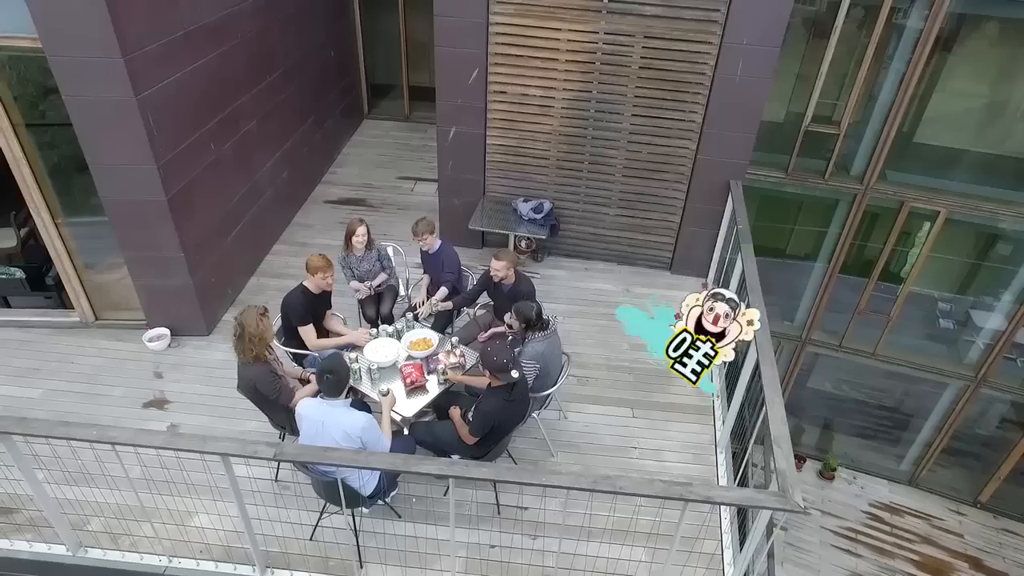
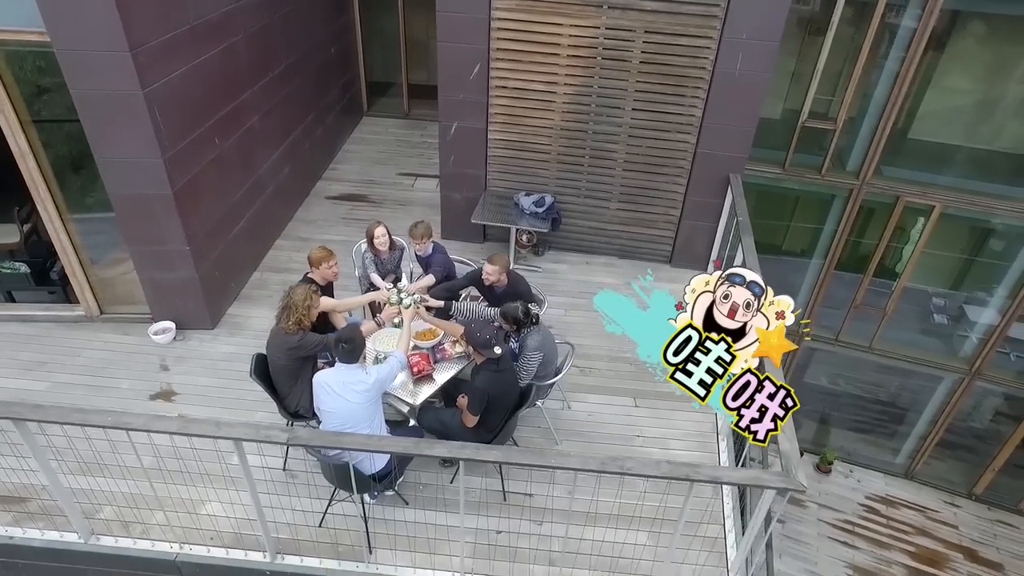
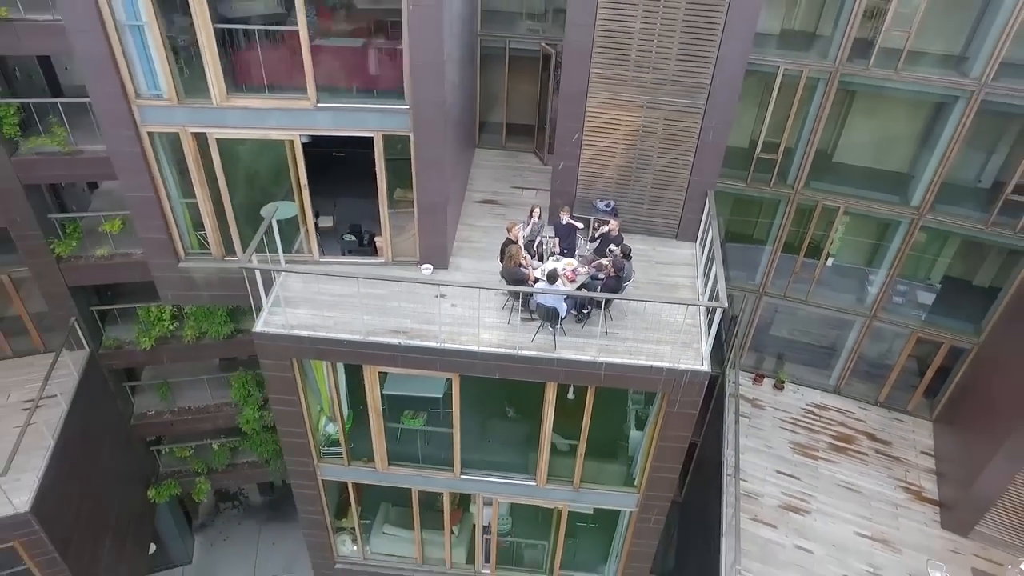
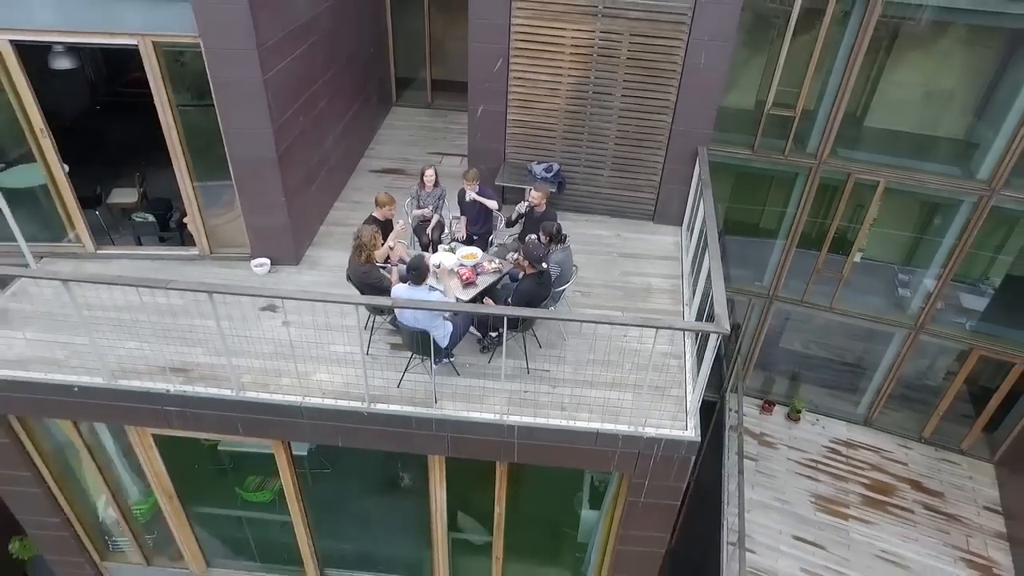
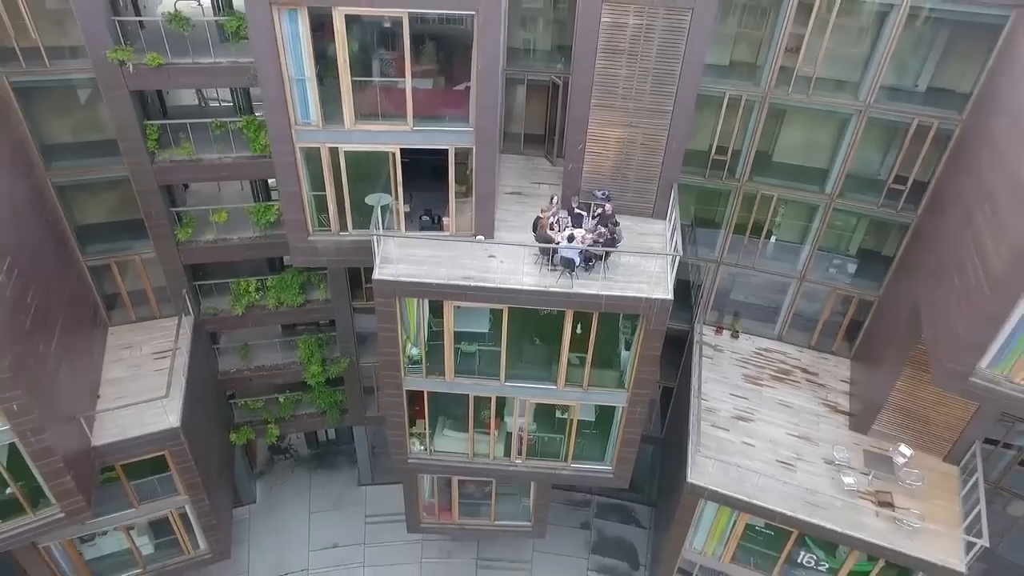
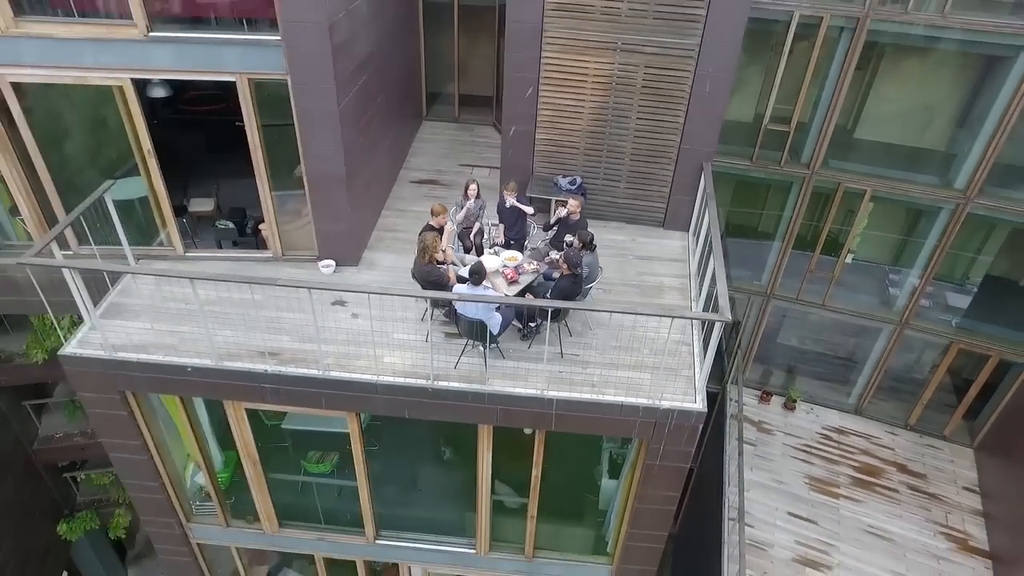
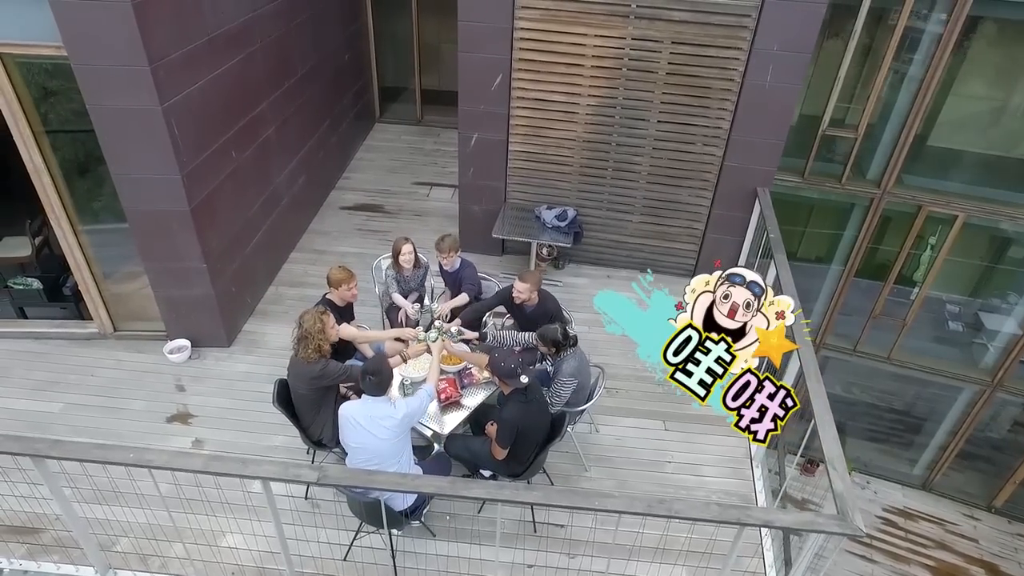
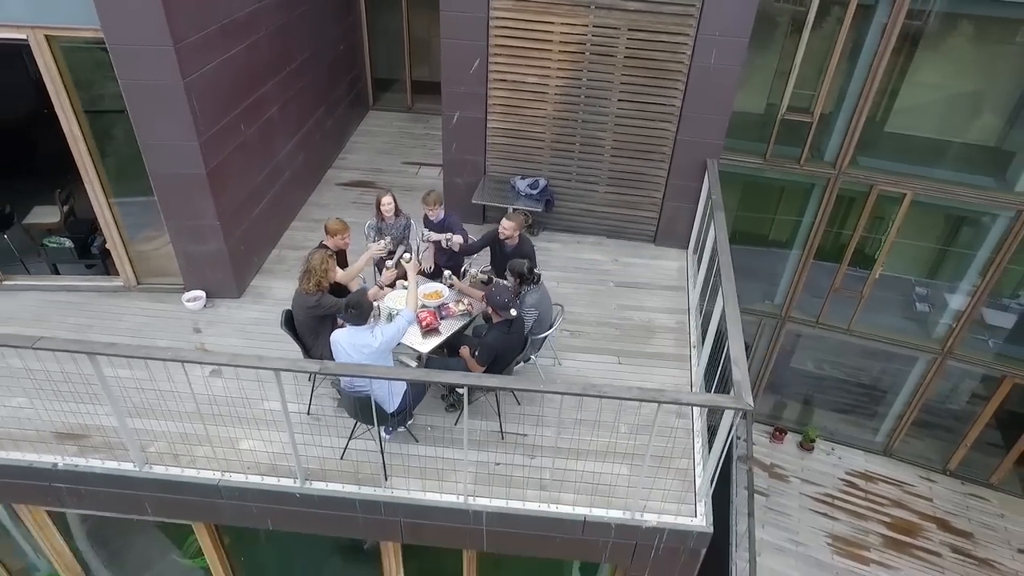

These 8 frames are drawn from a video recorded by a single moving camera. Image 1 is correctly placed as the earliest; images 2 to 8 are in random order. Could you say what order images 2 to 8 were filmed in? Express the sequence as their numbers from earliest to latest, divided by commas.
7, 2, 8, 4, 6, 3, 5
